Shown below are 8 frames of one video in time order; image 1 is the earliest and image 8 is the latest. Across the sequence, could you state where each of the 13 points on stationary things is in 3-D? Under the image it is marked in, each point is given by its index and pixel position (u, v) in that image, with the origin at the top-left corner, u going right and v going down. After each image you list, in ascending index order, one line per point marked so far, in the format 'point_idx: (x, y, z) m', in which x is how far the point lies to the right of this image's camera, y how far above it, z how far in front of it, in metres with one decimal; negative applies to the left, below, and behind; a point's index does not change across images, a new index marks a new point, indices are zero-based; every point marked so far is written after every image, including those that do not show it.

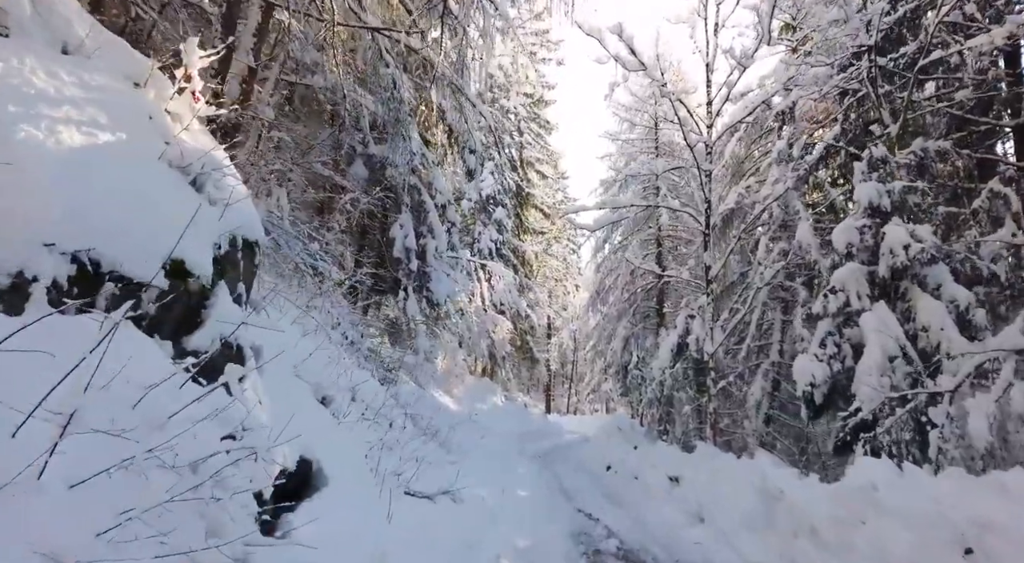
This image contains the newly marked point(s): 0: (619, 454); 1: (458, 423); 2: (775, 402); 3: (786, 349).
0: (+2.1, -3.3, +13.5) m
1: (-1.1, -2.9, +14.5) m
2: (+5.2, -2.4, +14.0) m
3: (+5.4, -1.3, +14.0) m
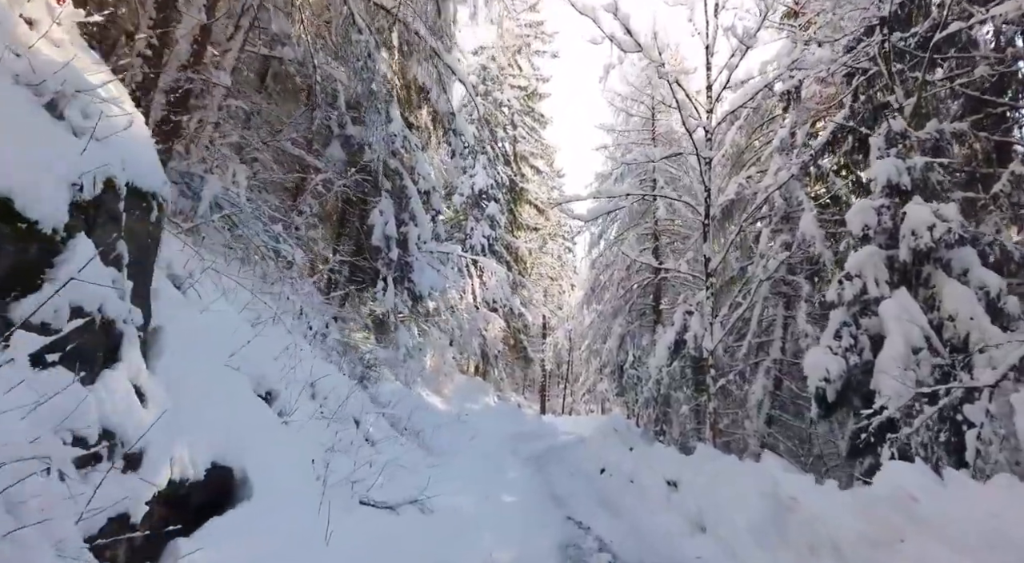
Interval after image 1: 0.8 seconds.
0: (+2.0, -3.2, +12.8) m
1: (-1.3, -2.7, +13.8) m
2: (+5.0, -2.2, +13.3) m
3: (+5.2, -1.2, +13.4) m
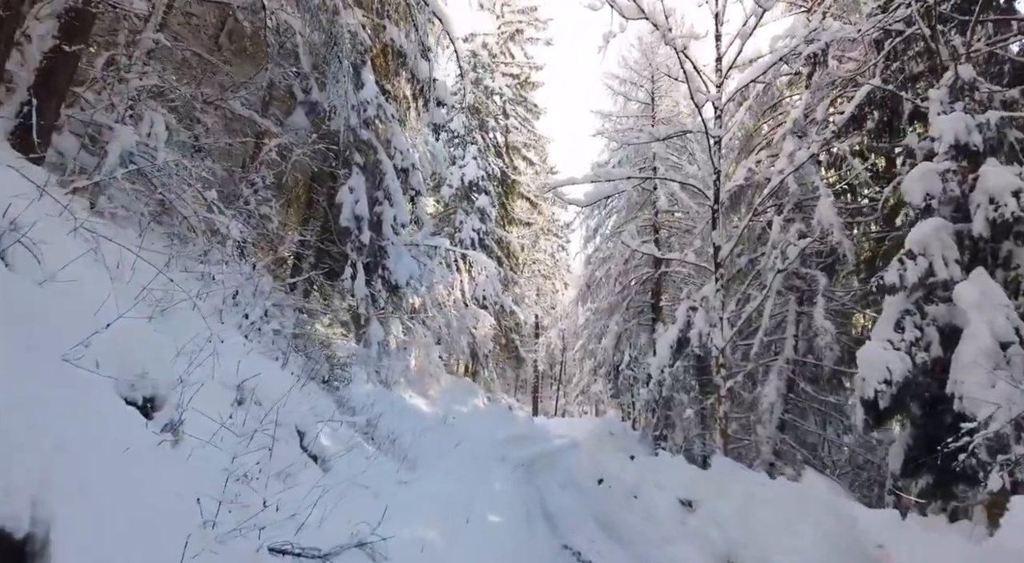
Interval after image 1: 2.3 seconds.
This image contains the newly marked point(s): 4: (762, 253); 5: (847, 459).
0: (+1.8, -3.0, +11.7) m
1: (-1.5, -2.6, +12.7) m
2: (+4.8, -2.1, +12.3) m
3: (+5.0, -1.1, +12.3) m
4: (+4.5, +0.5, +12.6) m
5: (+6.2, -3.3, +13.2) m
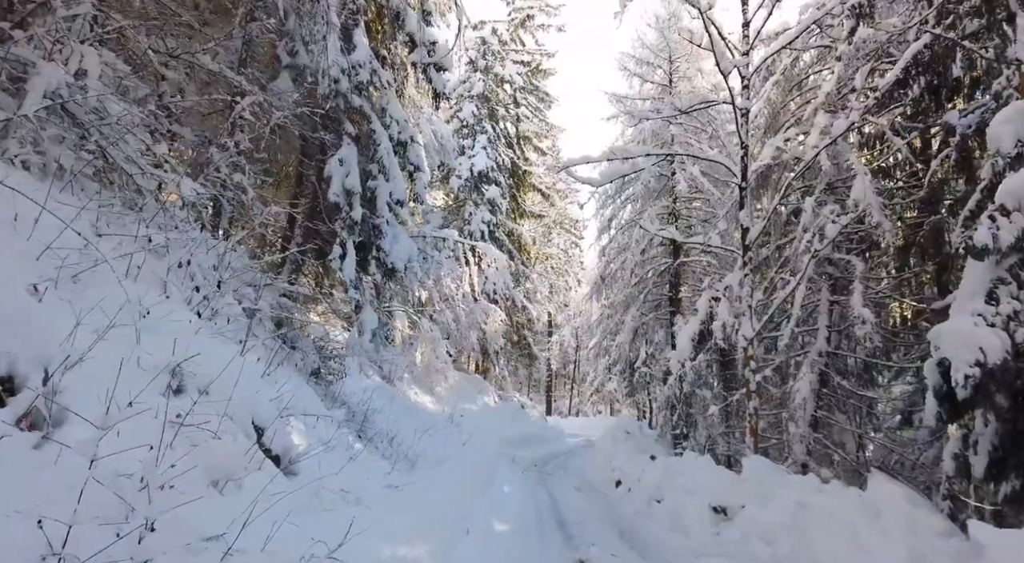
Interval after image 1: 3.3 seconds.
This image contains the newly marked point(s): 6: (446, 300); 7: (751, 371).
0: (+1.9, -2.8, +10.9) m
1: (-1.3, -2.4, +11.9) m
2: (+5.0, -1.9, +11.3) m
3: (+5.2, -0.8, +11.4) m
4: (+4.6, +0.7, +11.7) m
5: (+6.4, -3.1, +12.3) m
6: (-1.7, -0.5, +18.1) m
7: (+3.6, -1.3, +10.6) m
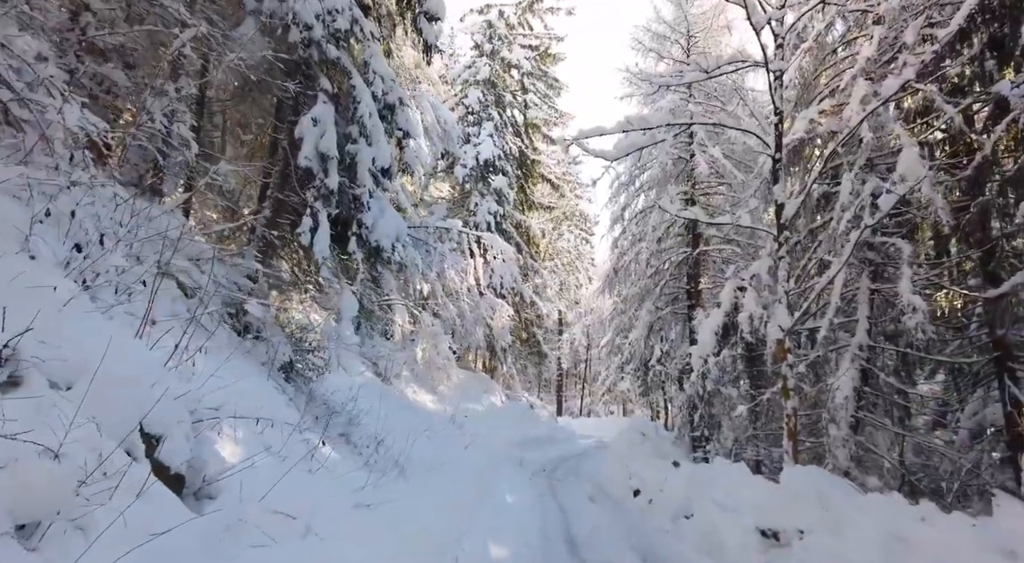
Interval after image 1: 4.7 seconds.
0: (+2.0, -2.6, +9.8) m
1: (-1.2, -2.2, +10.8) m
2: (+5.1, -1.7, +10.2) m
3: (+5.3, -0.6, +10.2) m
4: (+4.7, +0.9, +10.5) m
5: (+6.5, -2.9, +11.1) m
6: (-1.5, -0.3, +17.1) m
7: (+3.7, -1.1, +9.5) m
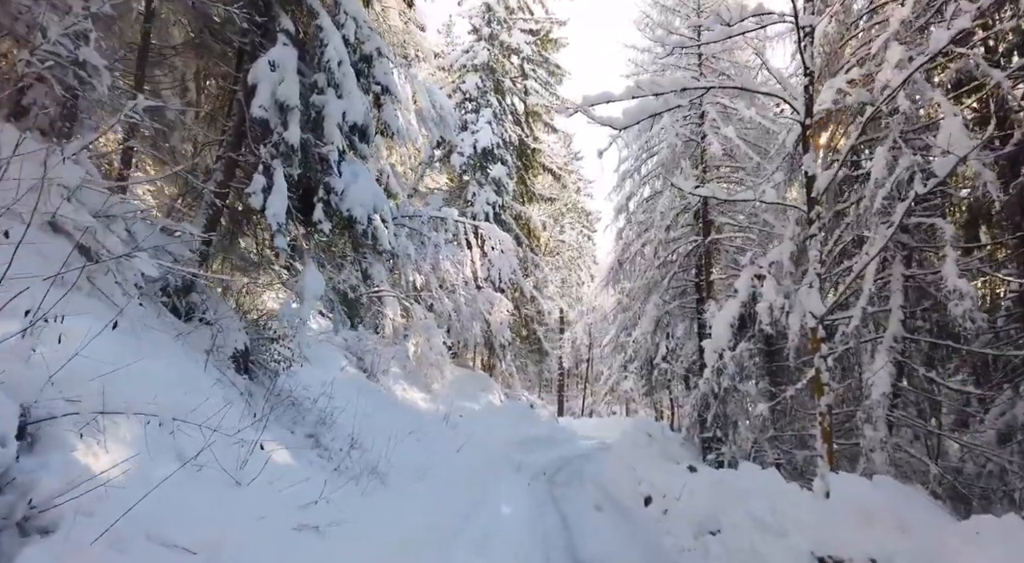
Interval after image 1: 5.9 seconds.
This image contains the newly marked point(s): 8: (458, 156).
0: (+2.0, -2.4, +8.8) m
1: (-1.2, -2.0, +9.9) m
2: (+5.0, -1.5, +9.2) m
3: (+5.2, -0.5, +9.2) m
4: (+4.7, +1.1, +9.6) m
5: (+6.5, -2.7, +10.1) m
6: (-1.6, -0.1, +16.1) m
7: (+3.6, -0.9, +8.5) m
8: (-1.5, +3.5, +19.9) m
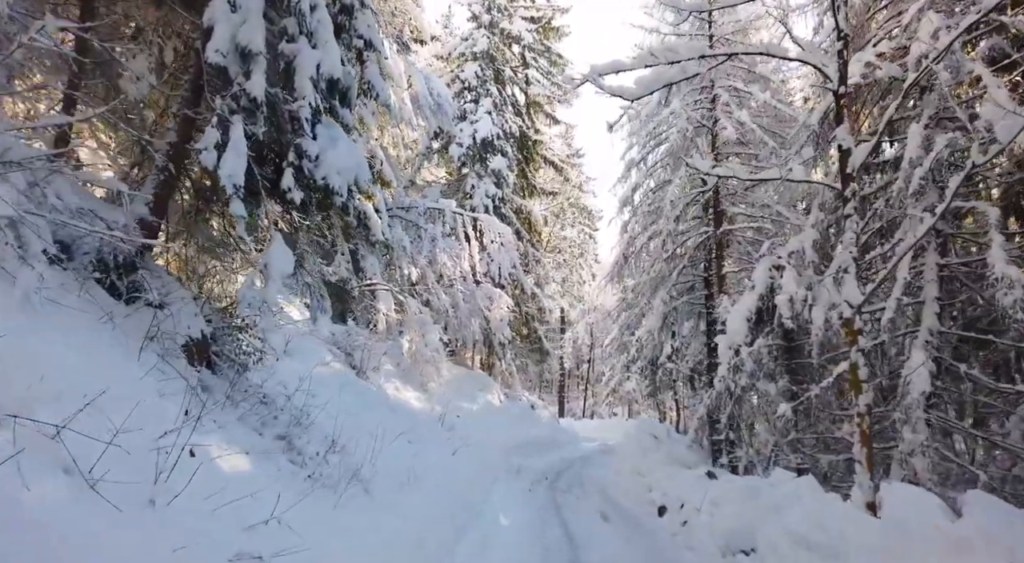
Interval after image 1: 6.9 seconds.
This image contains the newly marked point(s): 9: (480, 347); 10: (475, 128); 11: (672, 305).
0: (+2.0, -2.3, +8.0) m
1: (-1.3, -1.9, +9.1) m
2: (+5.0, -1.4, +8.4) m
3: (+5.2, -0.3, +8.5) m
4: (+4.7, +1.2, +8.8) m
5: (+6.5, -2.6, +9.3) m
6: (-1.5, 0.0, +15.3) m
7: (+3.6, -0.8, +7.7) m
8: (-1.5, +3.7, +19.1) m
9: (-0.8, -1.7, +18.4) m
10: (-1.0, +4.2, +19.3) m
11: (+3.4, -0.5, +14.8) m
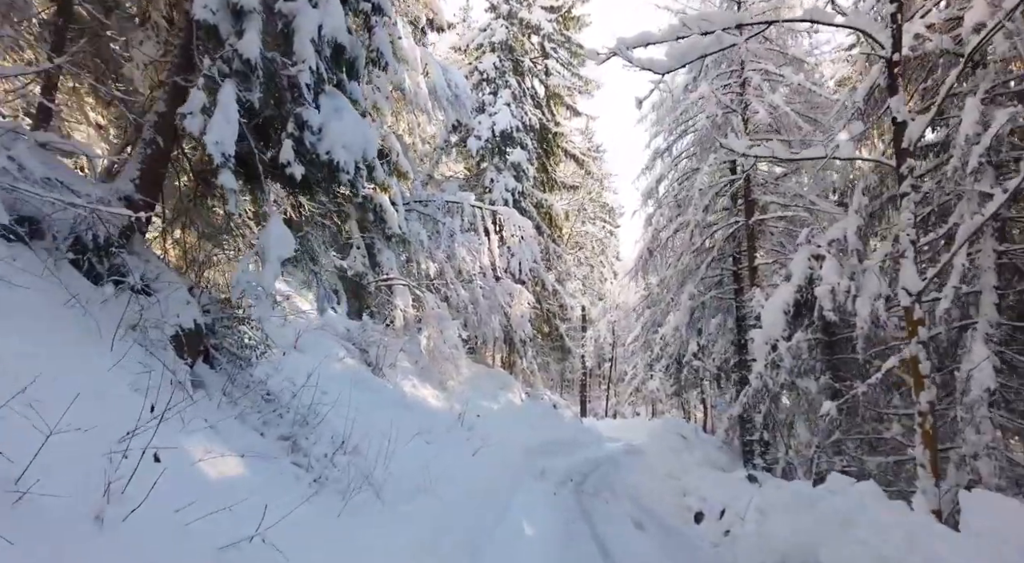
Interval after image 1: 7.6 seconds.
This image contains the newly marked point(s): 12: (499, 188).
0: (+2.2, -2.2, +7.4) m
1: (-1.0, -1.8, +8.6) m
2: (+5.3, -1.2, +7.8) m
3: (+5.5, -0.2, +7.8) m
4: (+4.9, +1.4, +8.1) m
5: (+6.7, -2.4, +8.6) m
6: (-1.1, +0.1, +14.8) m
7: (+3.8, -0.7, +7.1) m
8: (-1.0, +3.8, +18.7) m
9: (-0.3, -1.6, +17.9) m
10: (-0.5, +4.3, +18.8) m
11: (+3.8, -0.3, +14.2) m
12: (-0.3, +2.5, +18.5) m
